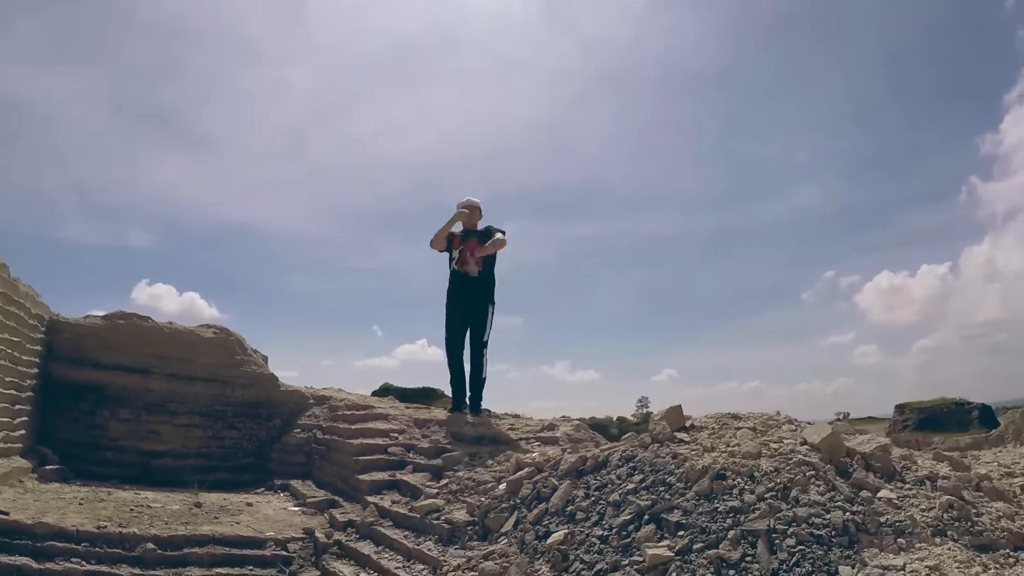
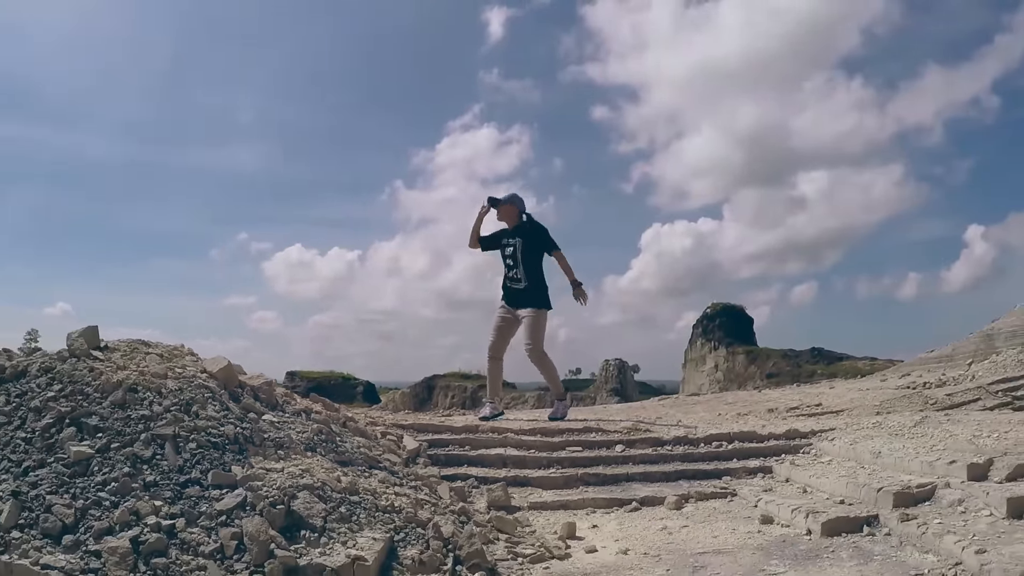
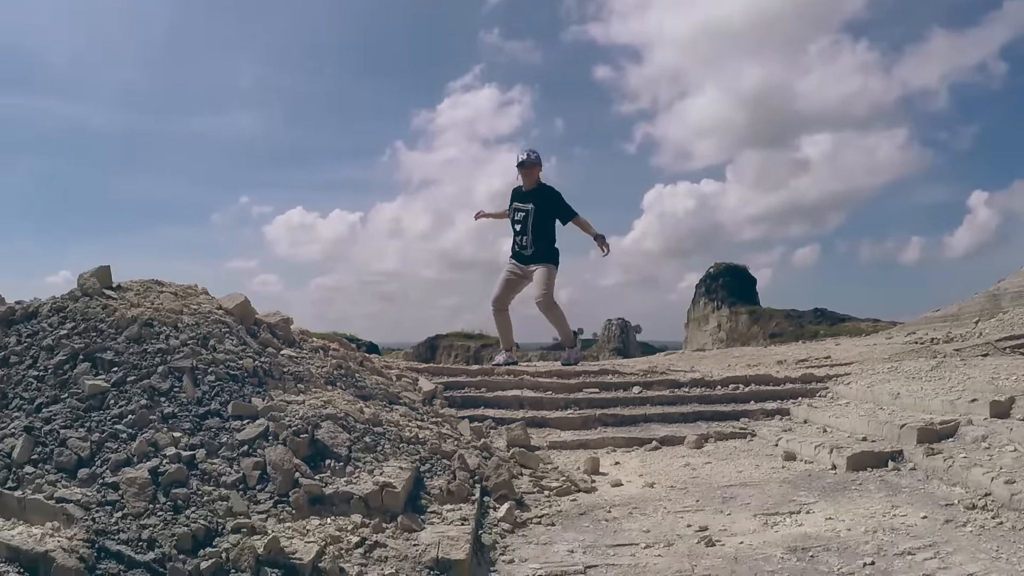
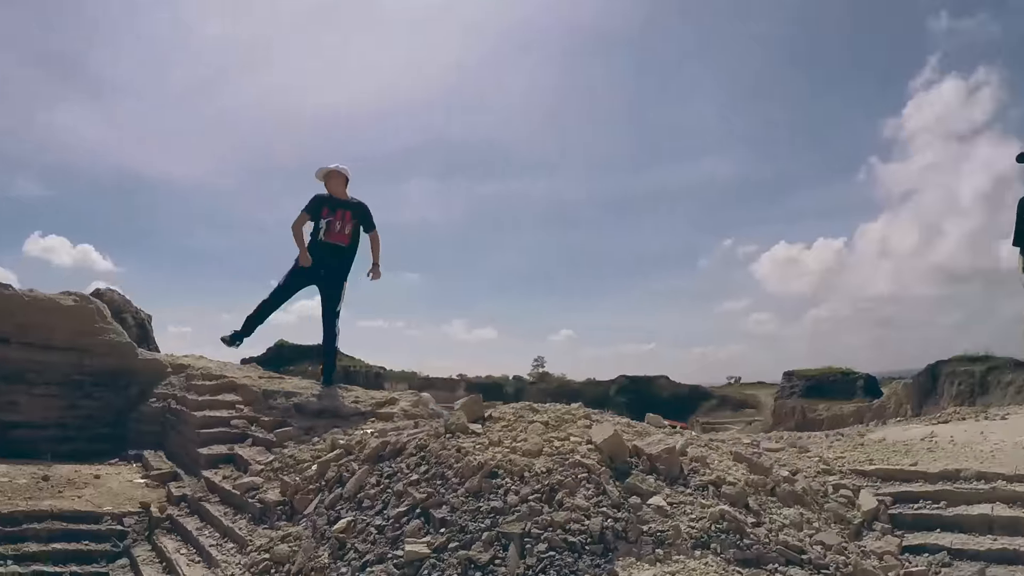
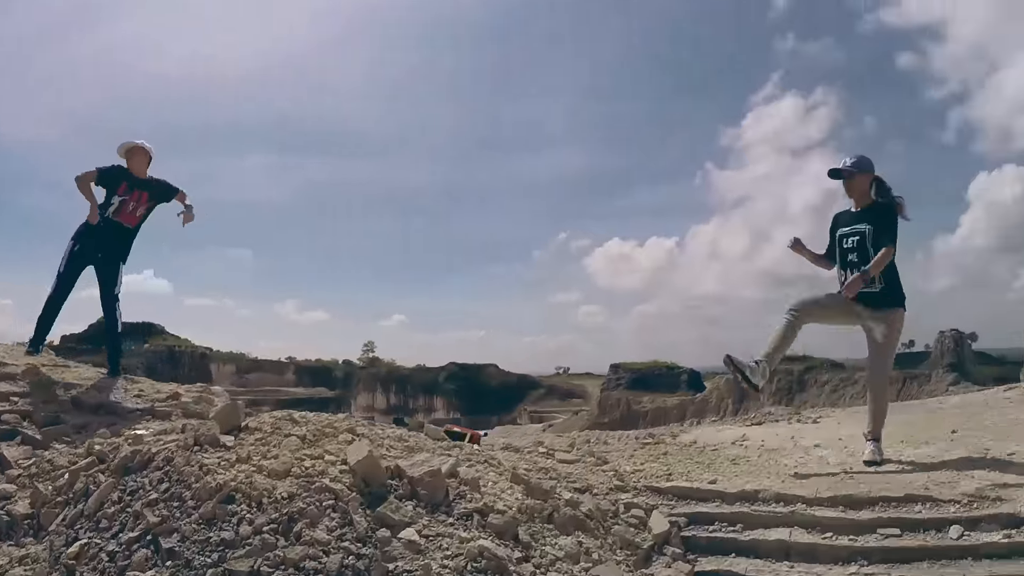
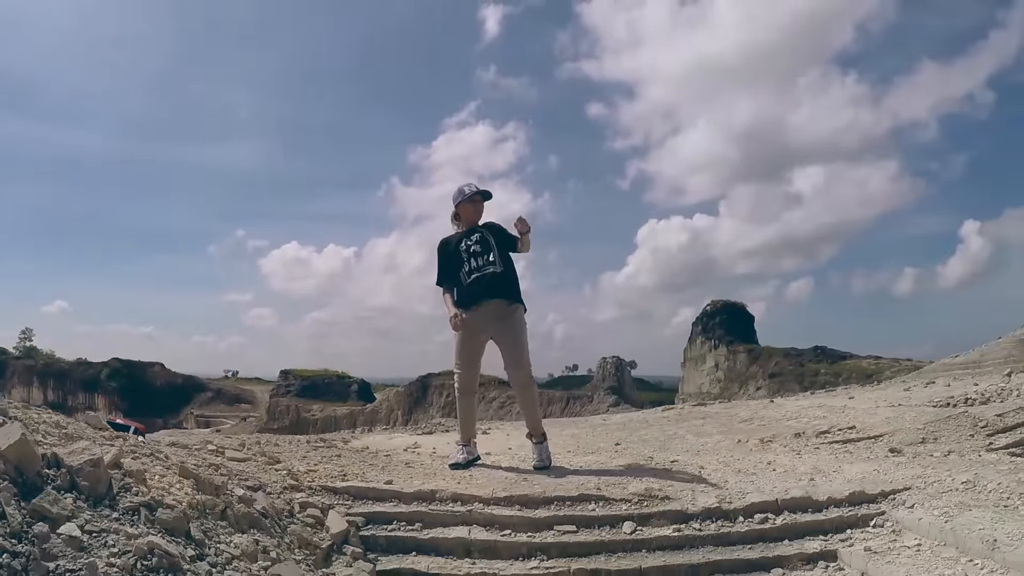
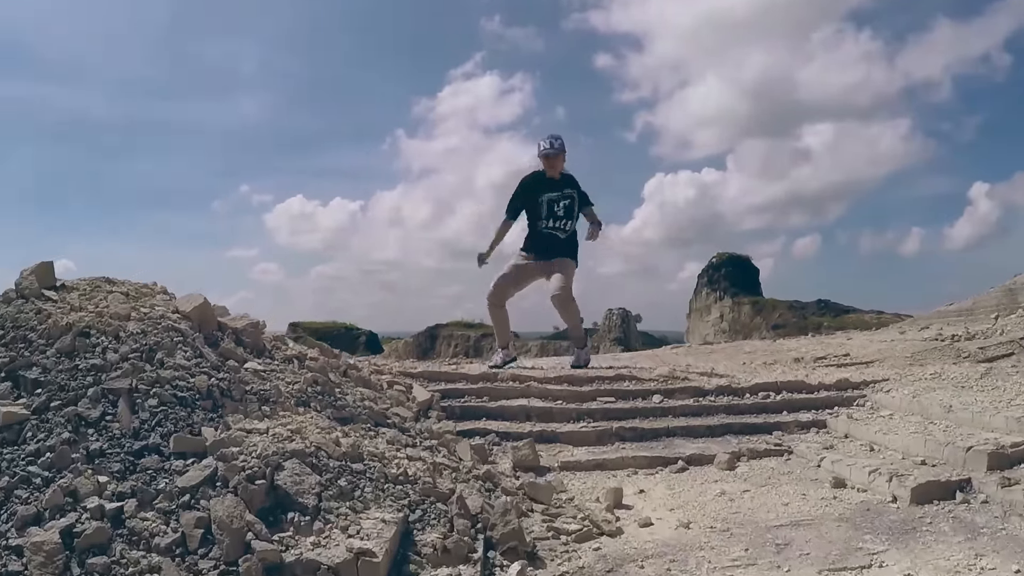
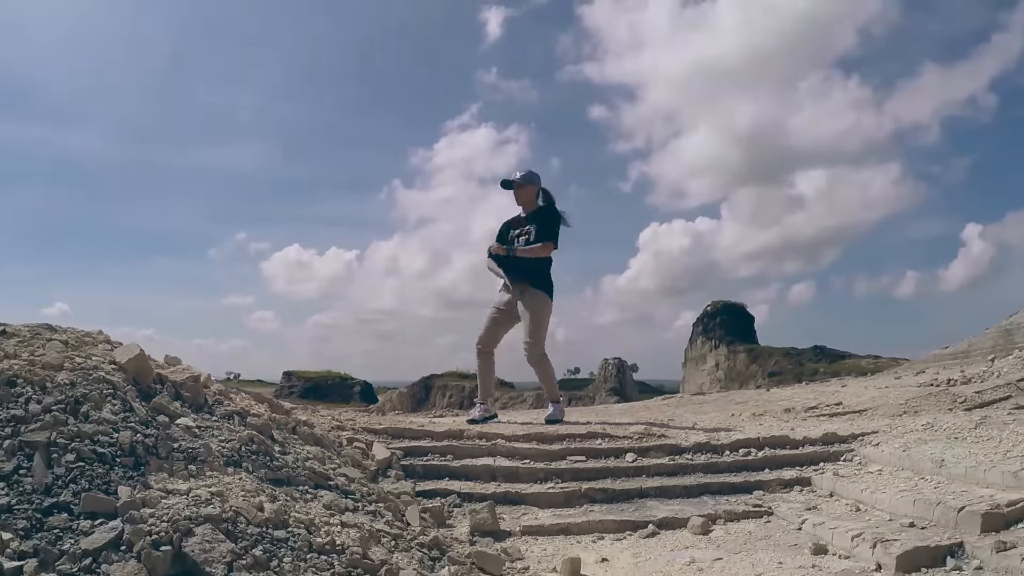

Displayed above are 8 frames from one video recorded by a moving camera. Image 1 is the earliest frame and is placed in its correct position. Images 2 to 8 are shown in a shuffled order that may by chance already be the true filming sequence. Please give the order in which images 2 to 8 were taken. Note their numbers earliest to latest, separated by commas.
4, 5, 6, 8, 2, 3, 7
